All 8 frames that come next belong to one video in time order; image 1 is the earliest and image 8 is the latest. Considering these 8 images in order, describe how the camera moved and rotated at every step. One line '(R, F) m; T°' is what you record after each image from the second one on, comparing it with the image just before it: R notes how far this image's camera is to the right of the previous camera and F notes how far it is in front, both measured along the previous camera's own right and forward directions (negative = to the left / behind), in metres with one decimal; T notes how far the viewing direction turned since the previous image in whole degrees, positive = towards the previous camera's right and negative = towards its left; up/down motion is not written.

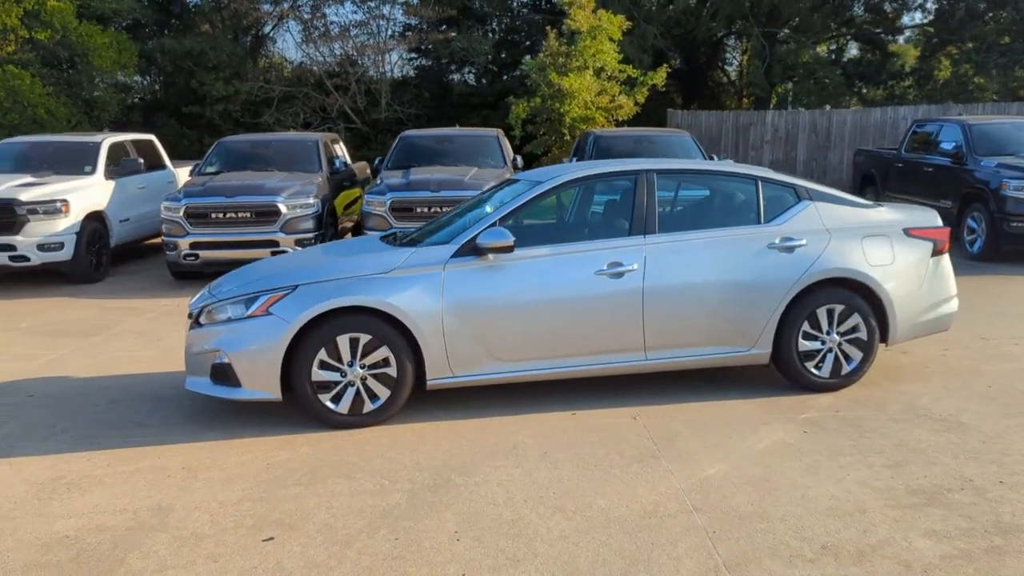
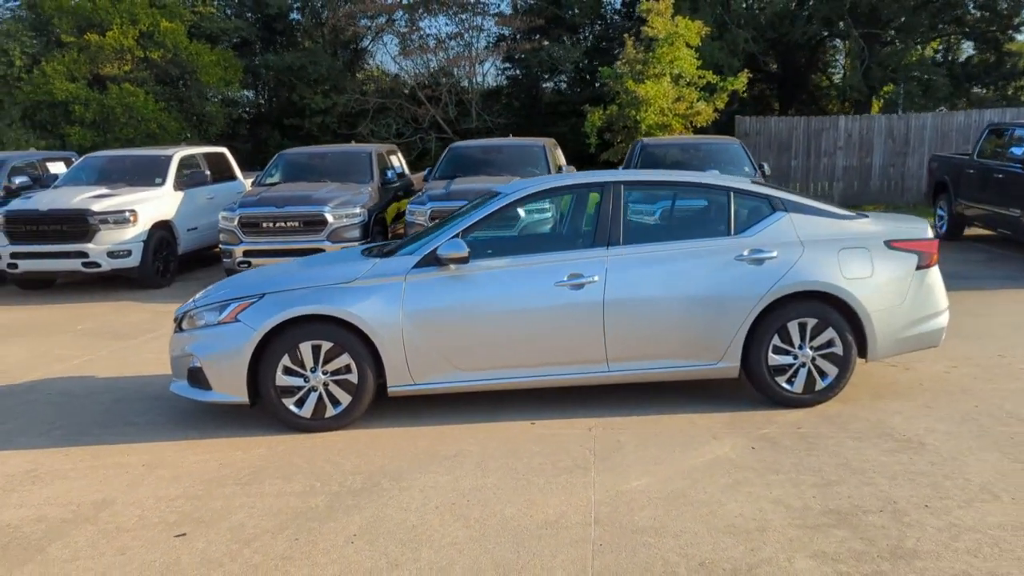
(+0.9, 0.0) m; -7°
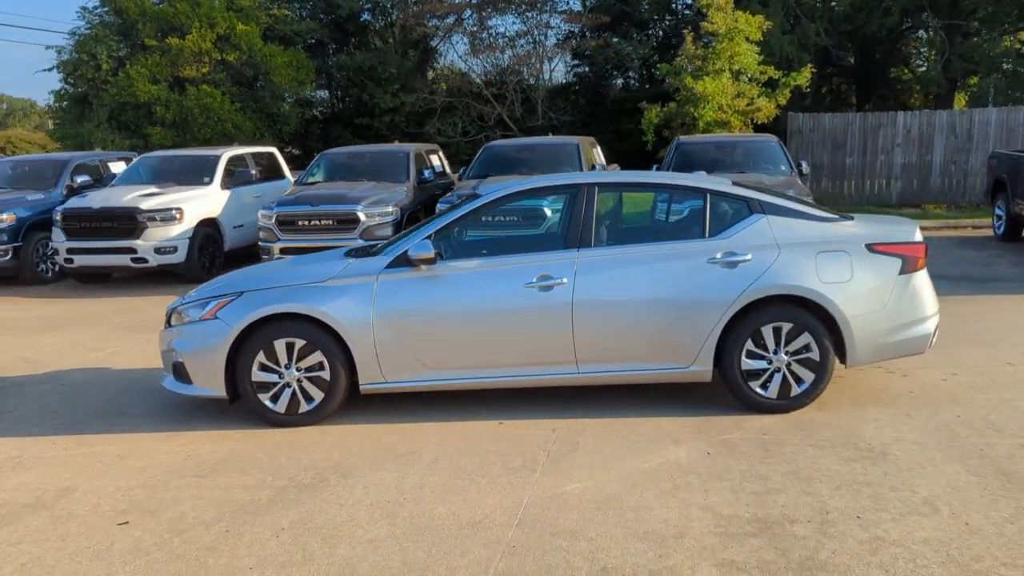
(+0.7, 0.0) m; -5°
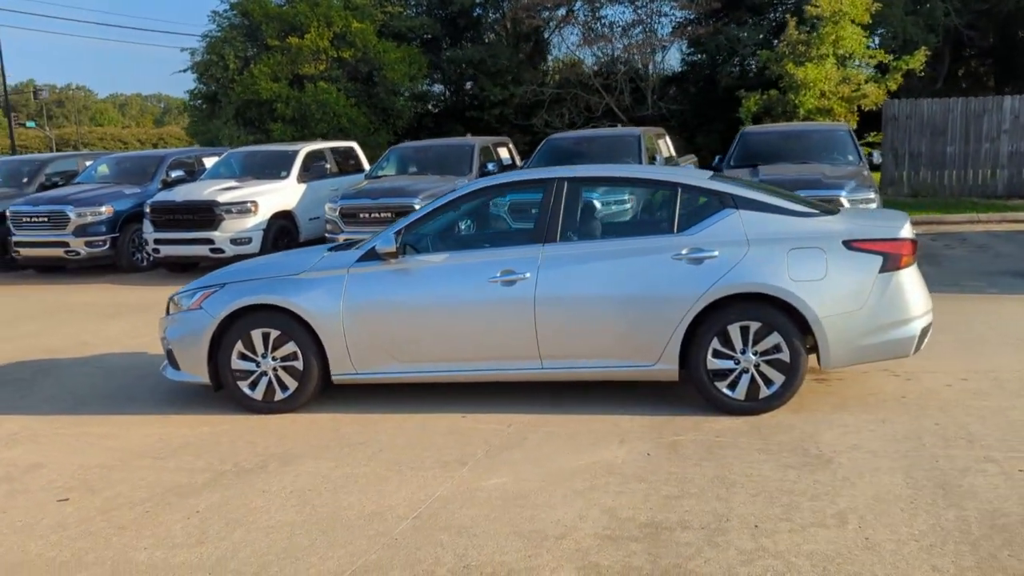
(+1.0, +0.1) m; -8°
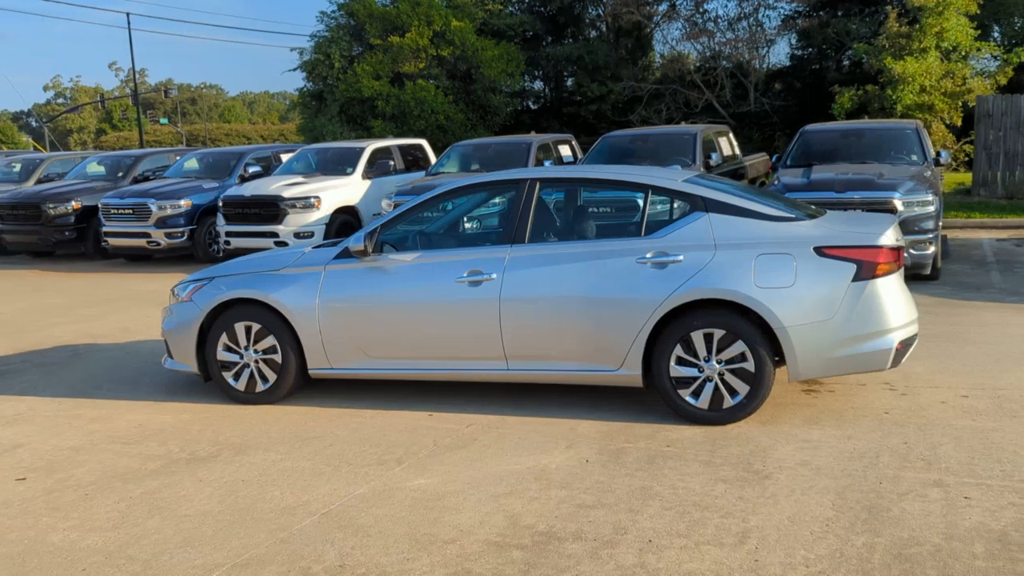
(+0.9, +0.1) m; -7°
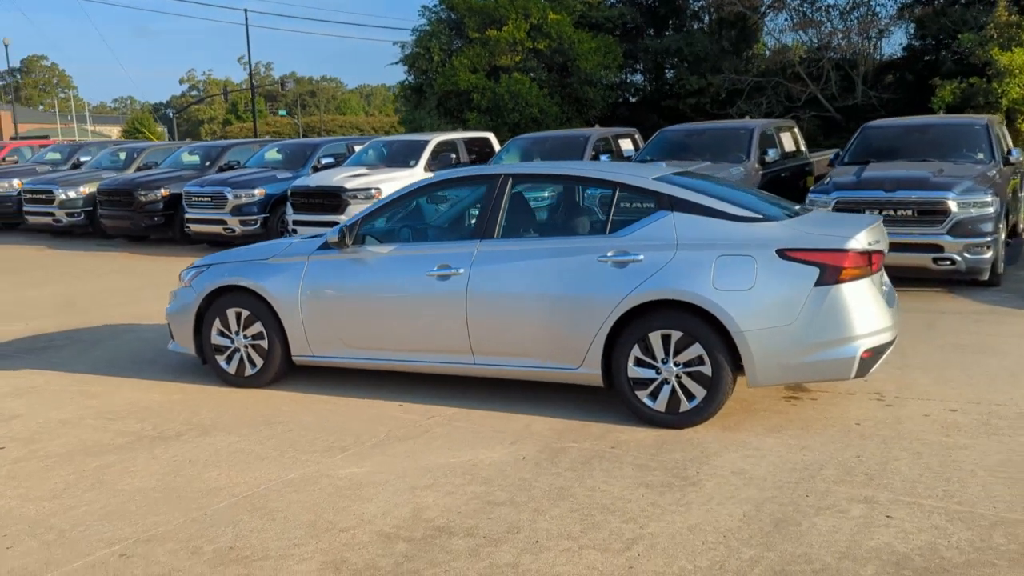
(+0.9, 0.0) m; -7°
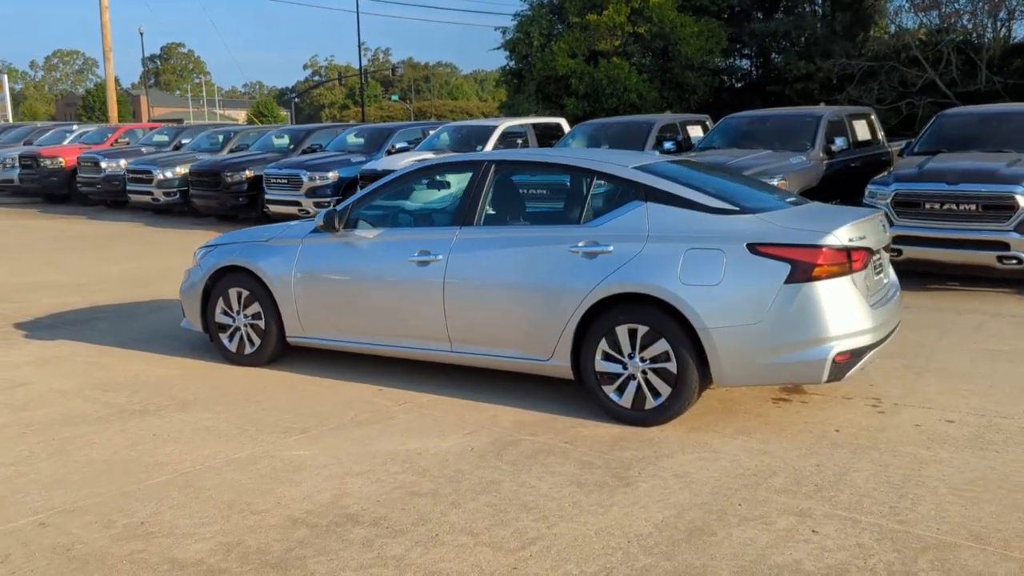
(+0.8, +0.1) m; -7°
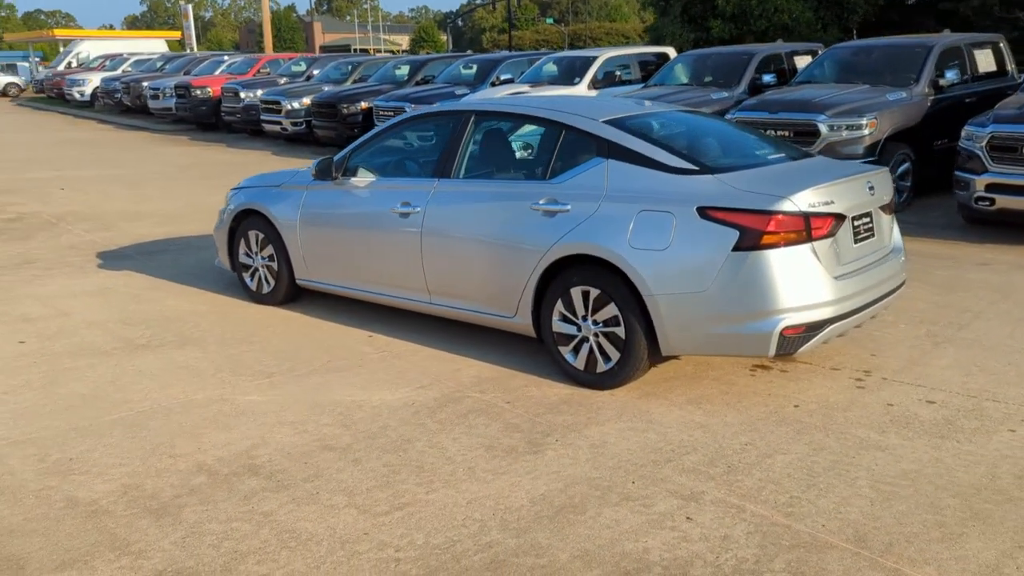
(+1.1, +0.2) m; -10°
